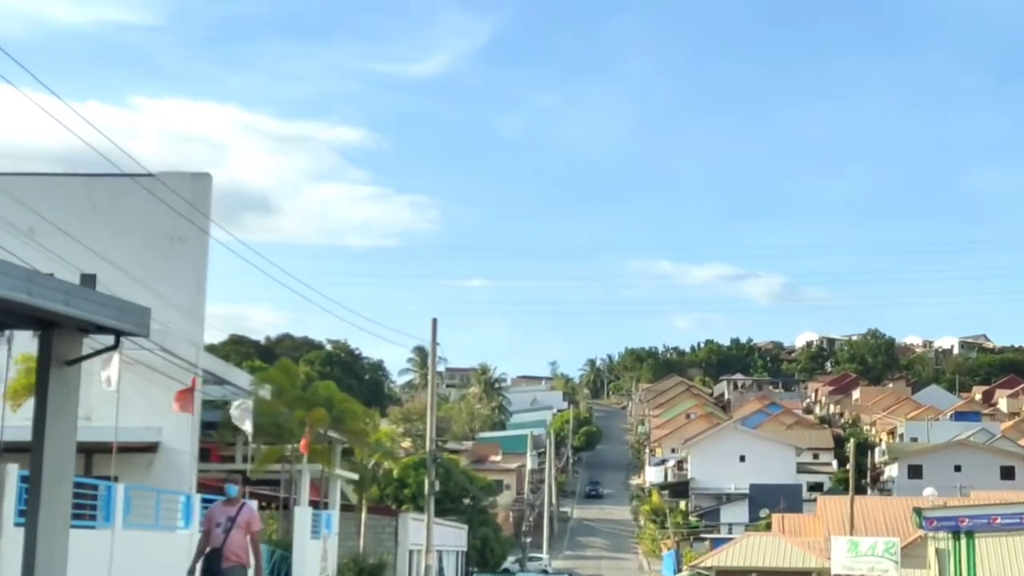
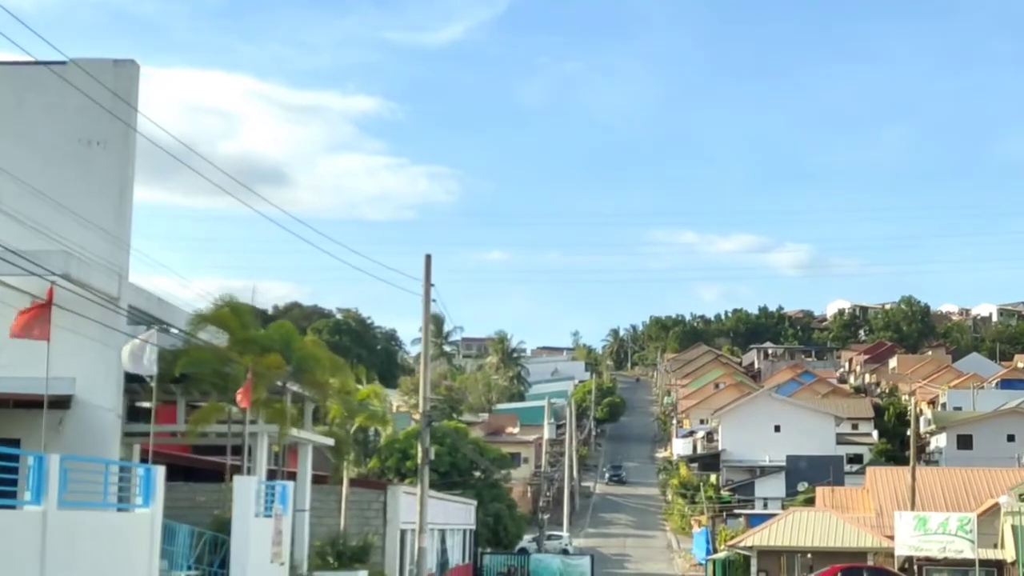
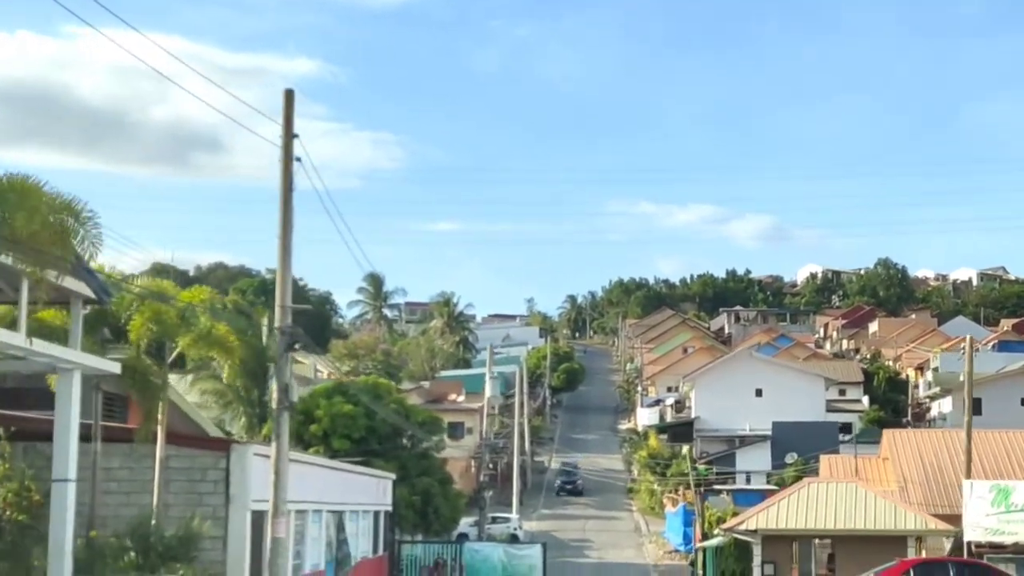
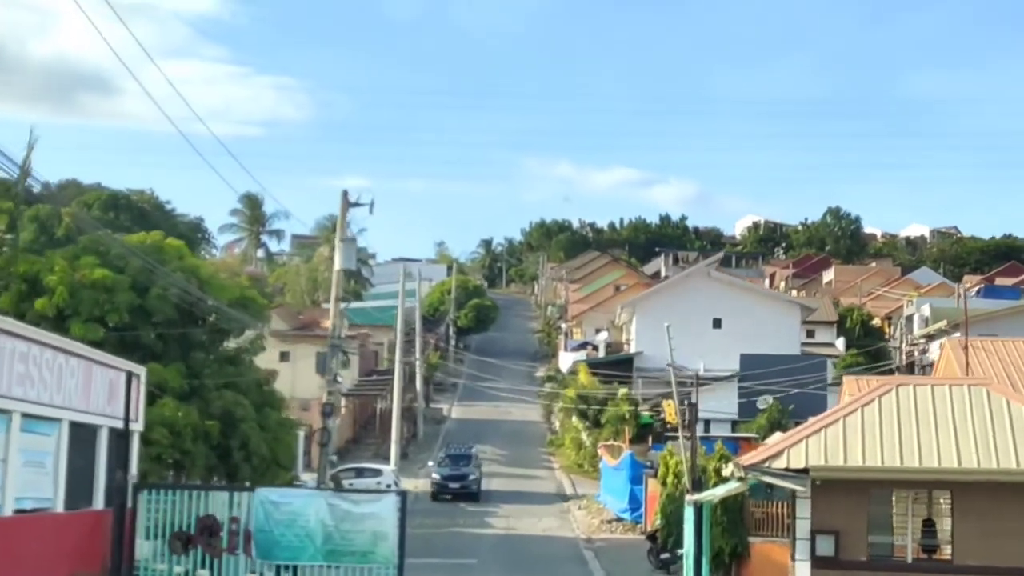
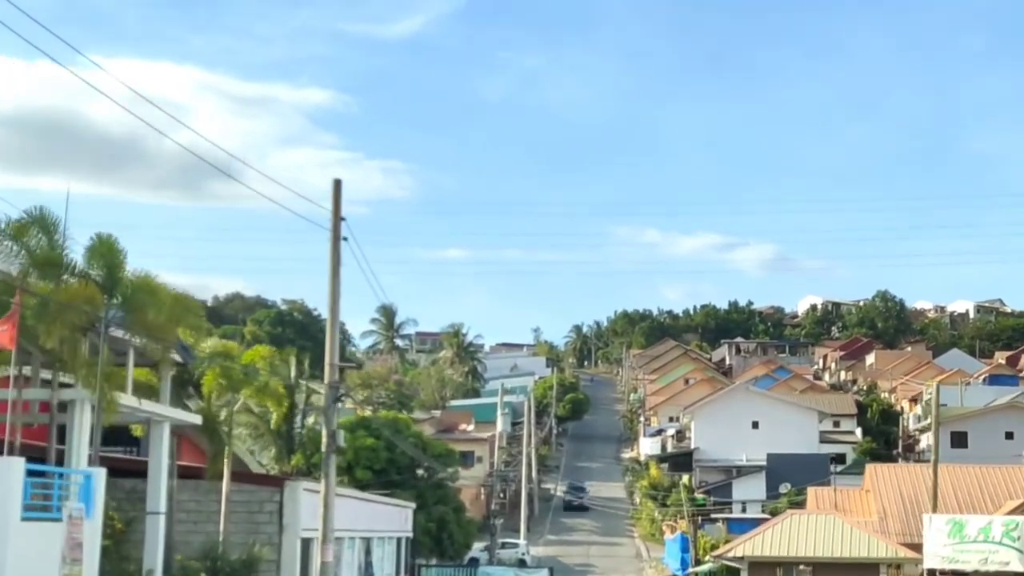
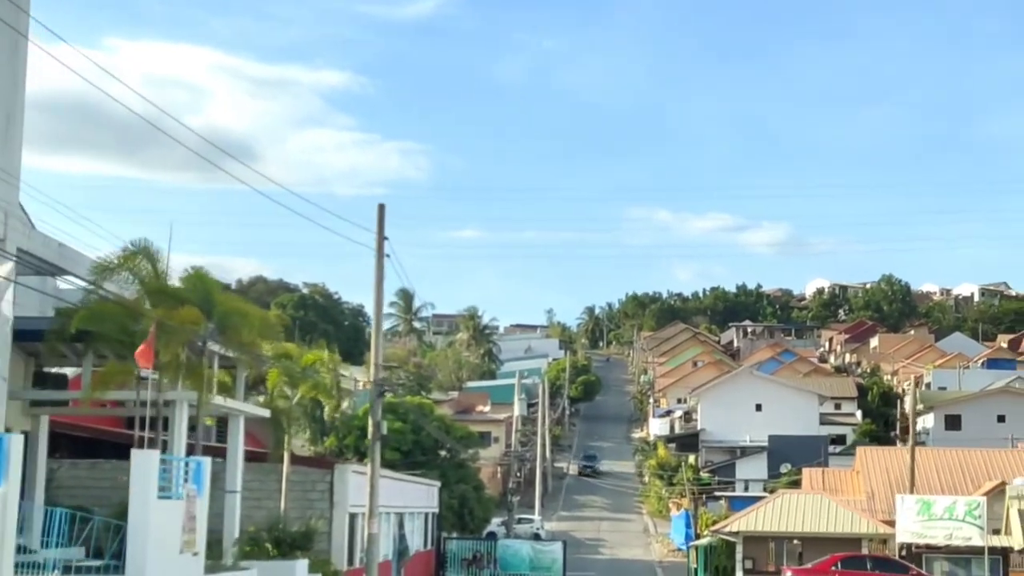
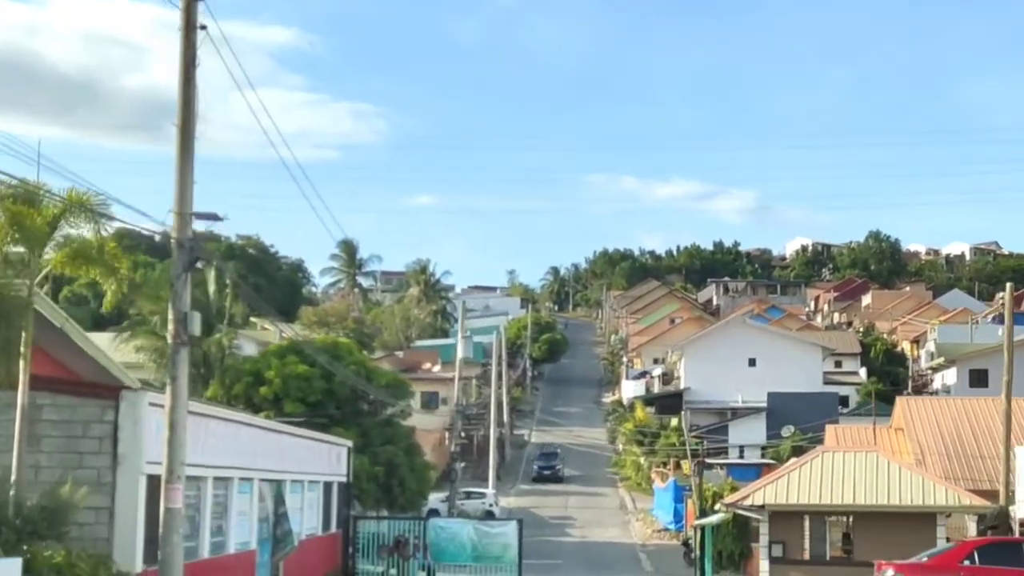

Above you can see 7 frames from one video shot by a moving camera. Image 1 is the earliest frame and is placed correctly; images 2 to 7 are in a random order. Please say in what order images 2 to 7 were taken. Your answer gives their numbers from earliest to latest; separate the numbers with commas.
2, 6, 5, 3, 7, 4
